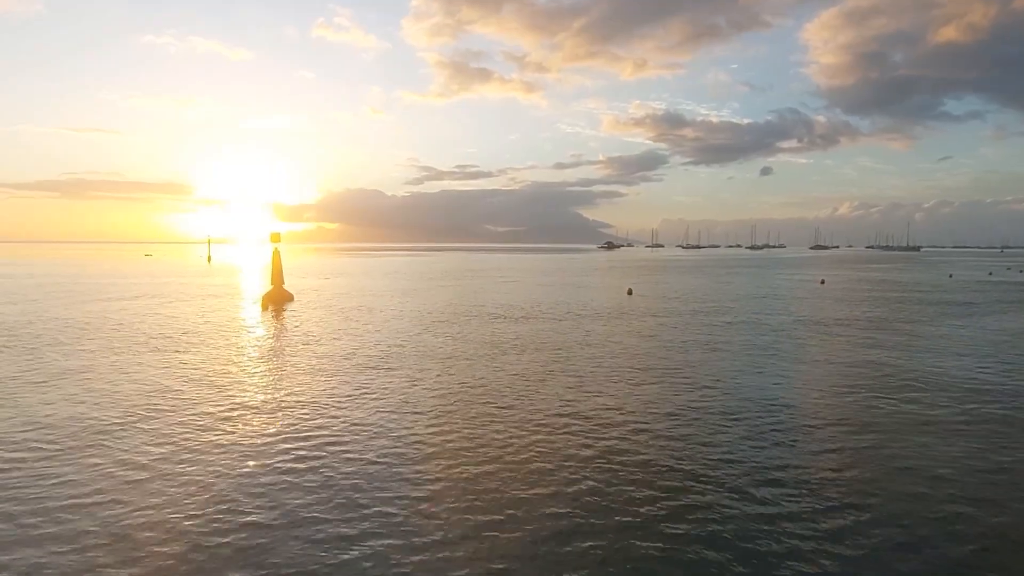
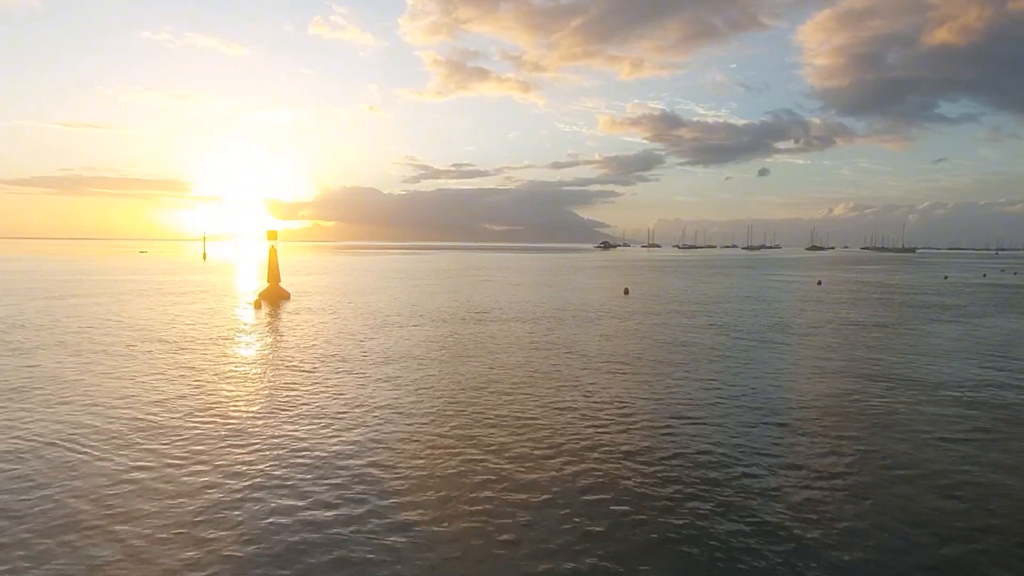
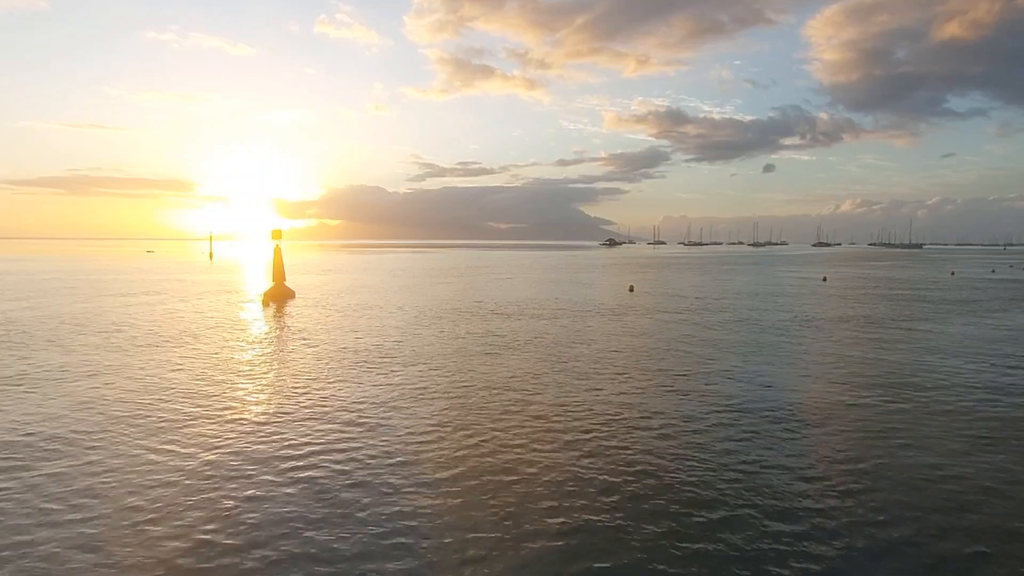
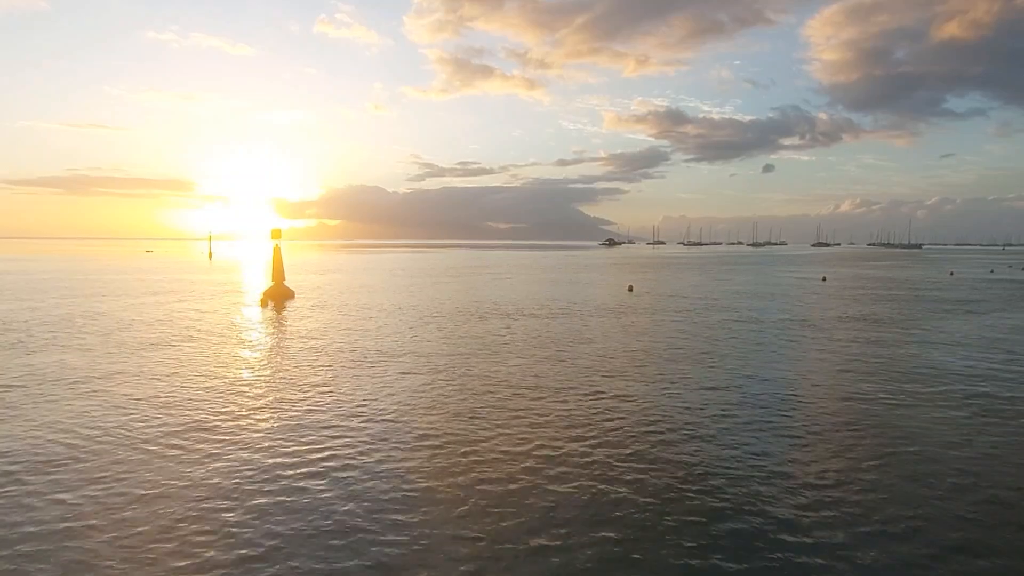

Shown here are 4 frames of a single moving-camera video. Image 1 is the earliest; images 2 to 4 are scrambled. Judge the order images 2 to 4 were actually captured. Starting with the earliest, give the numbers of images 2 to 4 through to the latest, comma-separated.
3, 4, 2
